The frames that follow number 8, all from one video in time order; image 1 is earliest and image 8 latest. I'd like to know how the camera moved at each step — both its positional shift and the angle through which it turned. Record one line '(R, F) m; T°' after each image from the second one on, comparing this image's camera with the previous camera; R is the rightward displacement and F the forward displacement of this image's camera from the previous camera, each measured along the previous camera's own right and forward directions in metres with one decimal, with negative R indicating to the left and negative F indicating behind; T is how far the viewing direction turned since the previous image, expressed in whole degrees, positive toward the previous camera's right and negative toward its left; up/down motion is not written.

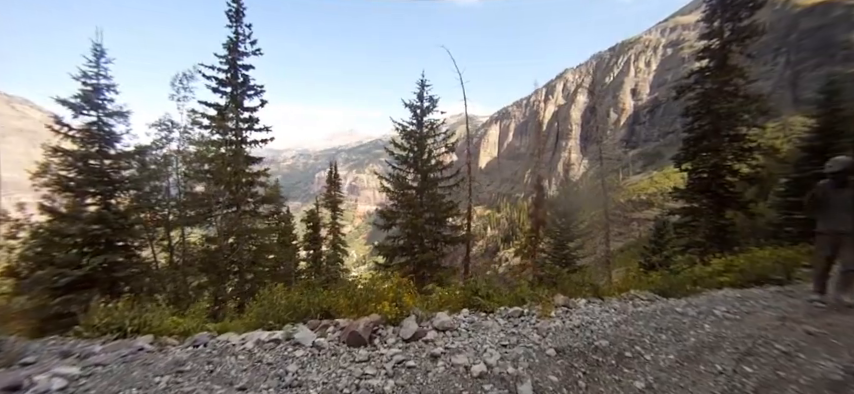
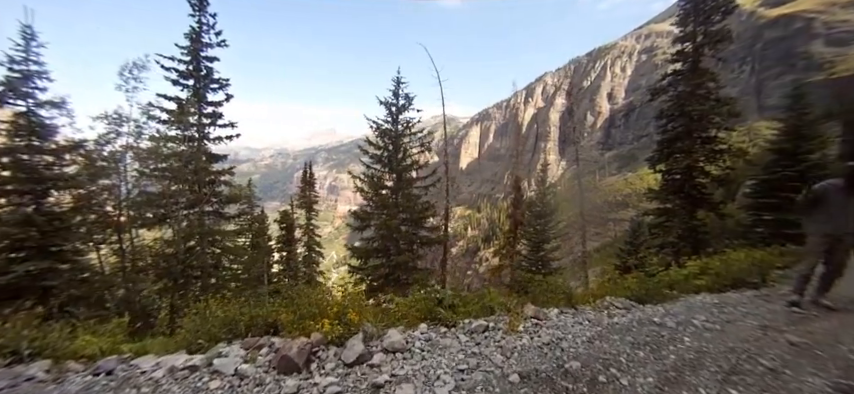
(+0.3, +0.5) m; +3°
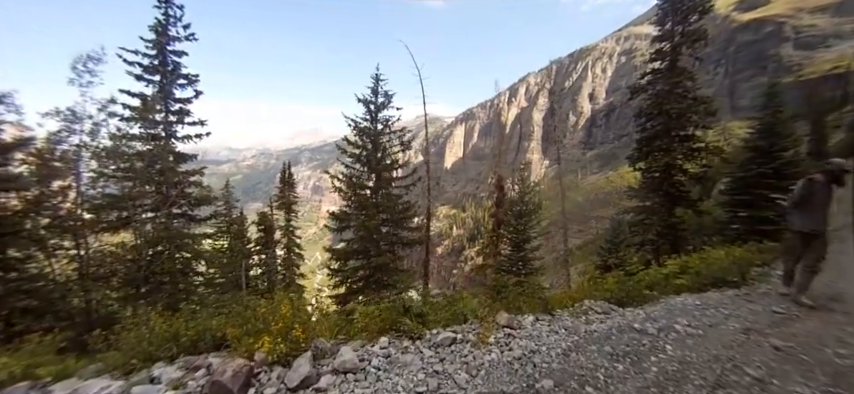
(+0.2, +0.4) m; +2°
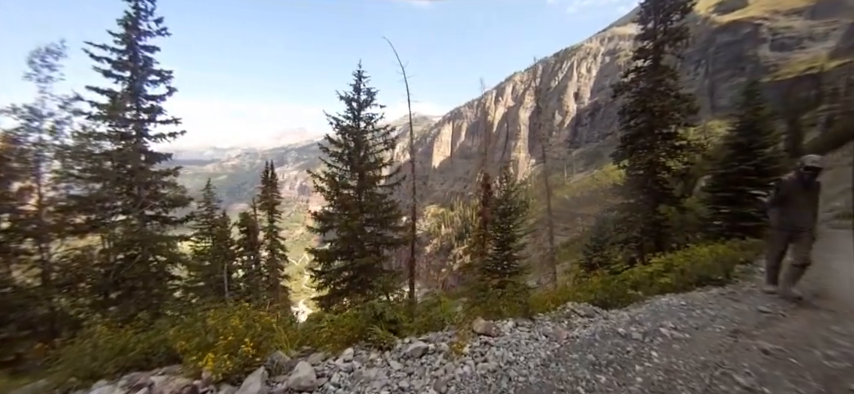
(+0.2, +0.3) m; +2°
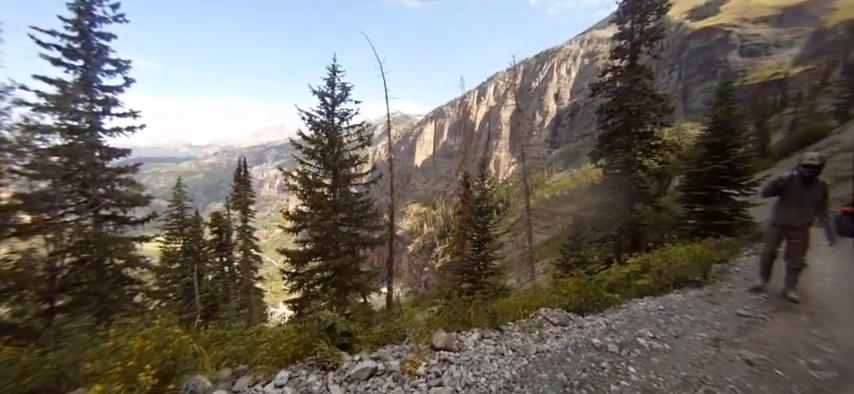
(+0.3, +0.5) m; +3°
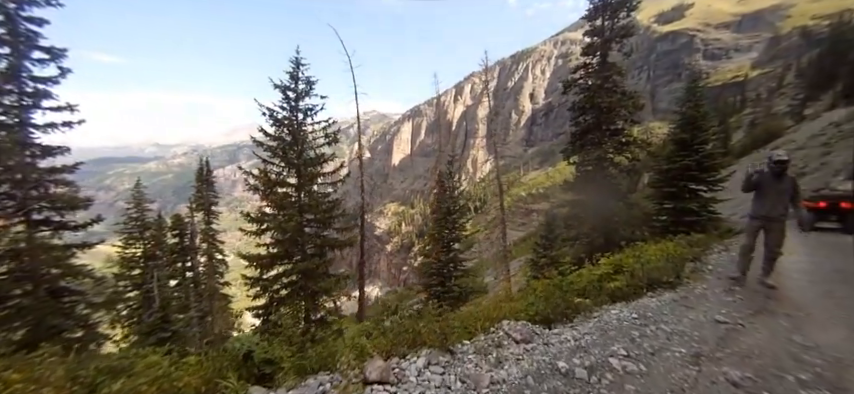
(+0.4, +0.6) m; +3°
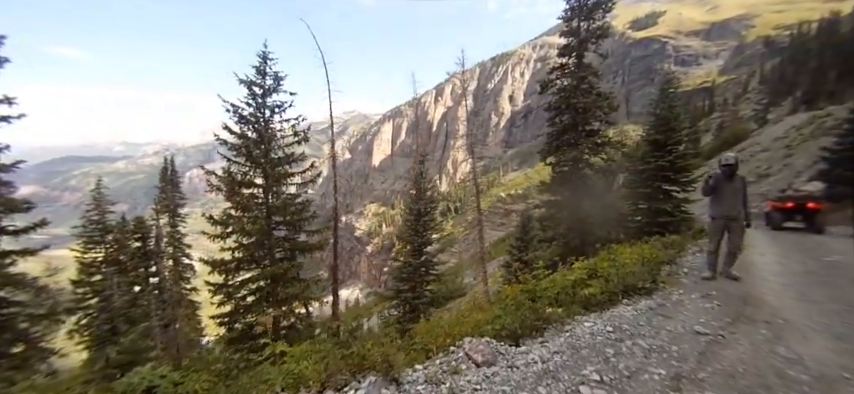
(+0.3, +0.5) m; +3°
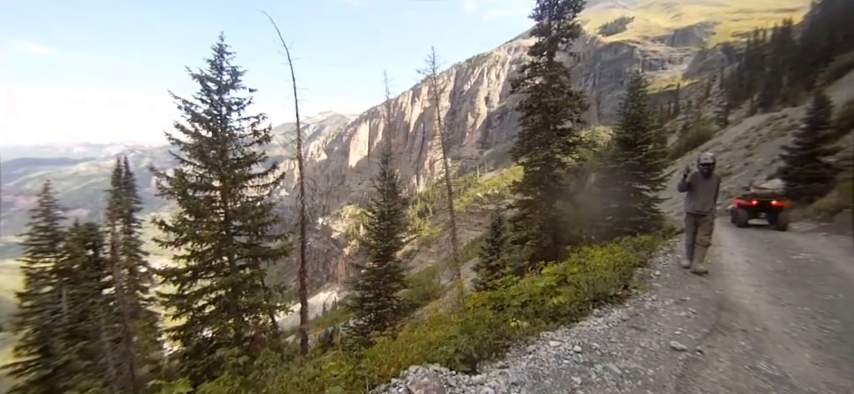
(+0.3, +0.6) m; +3°
